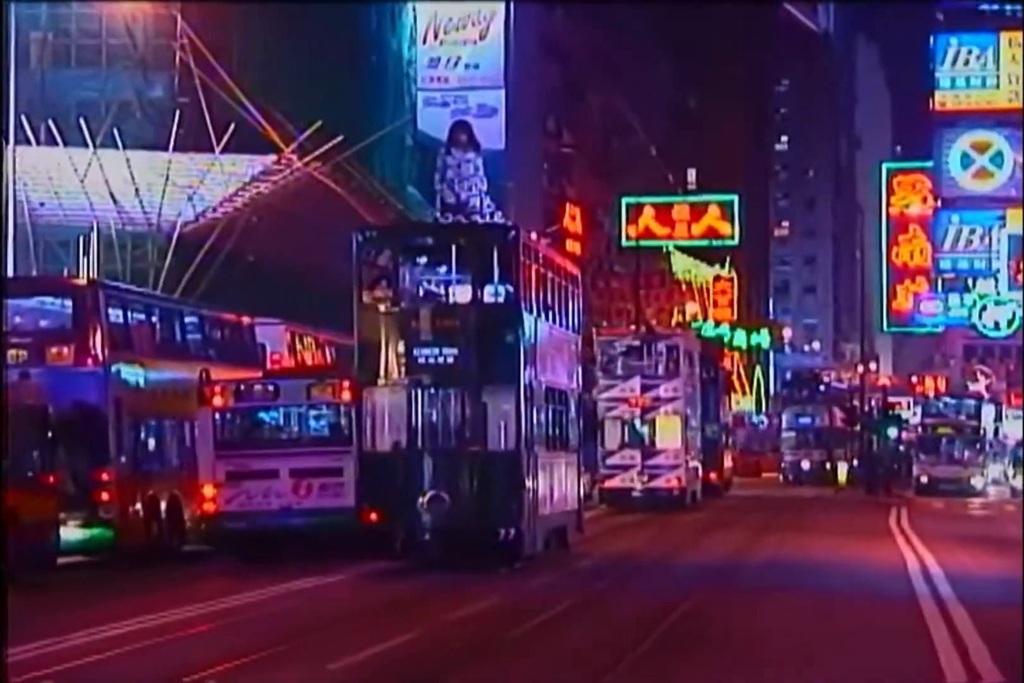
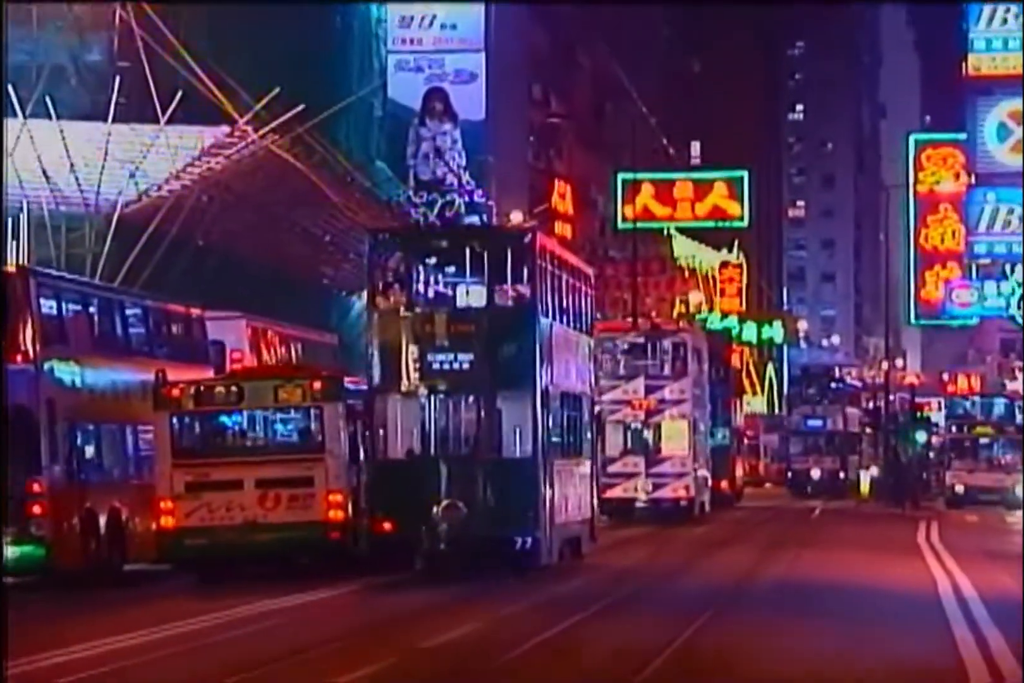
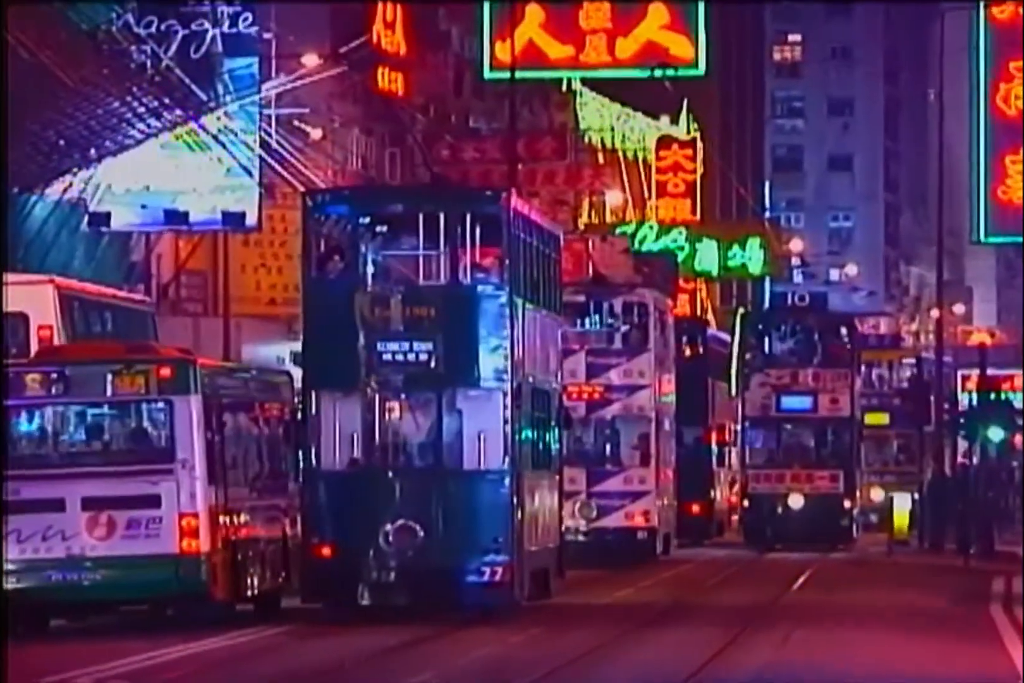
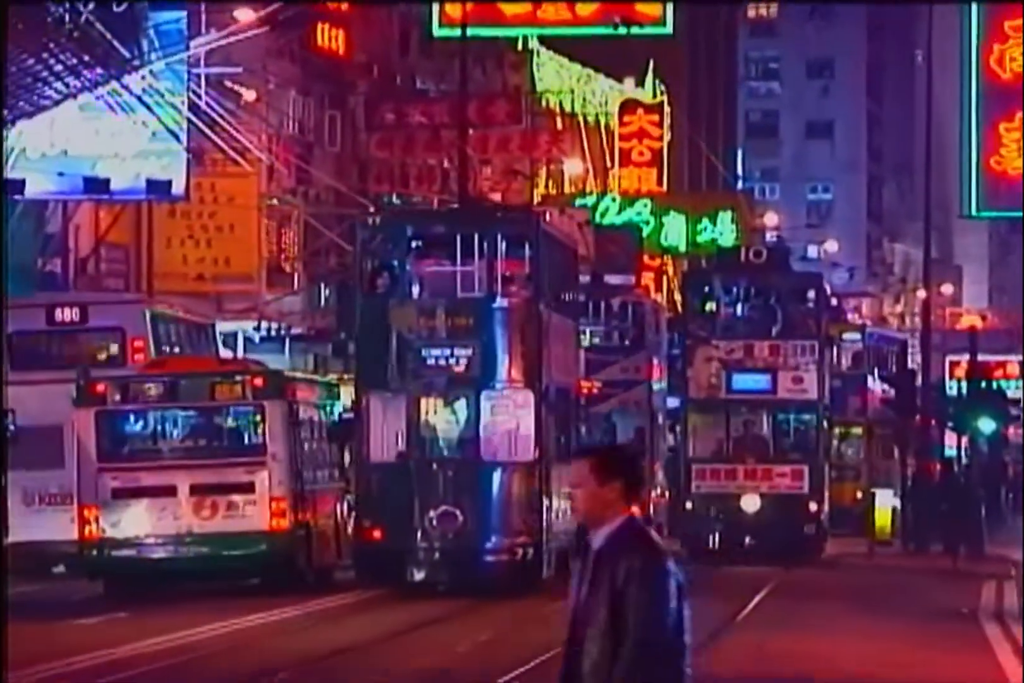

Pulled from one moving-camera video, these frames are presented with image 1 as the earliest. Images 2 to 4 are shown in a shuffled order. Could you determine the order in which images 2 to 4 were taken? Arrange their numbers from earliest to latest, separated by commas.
2, 3, 4
